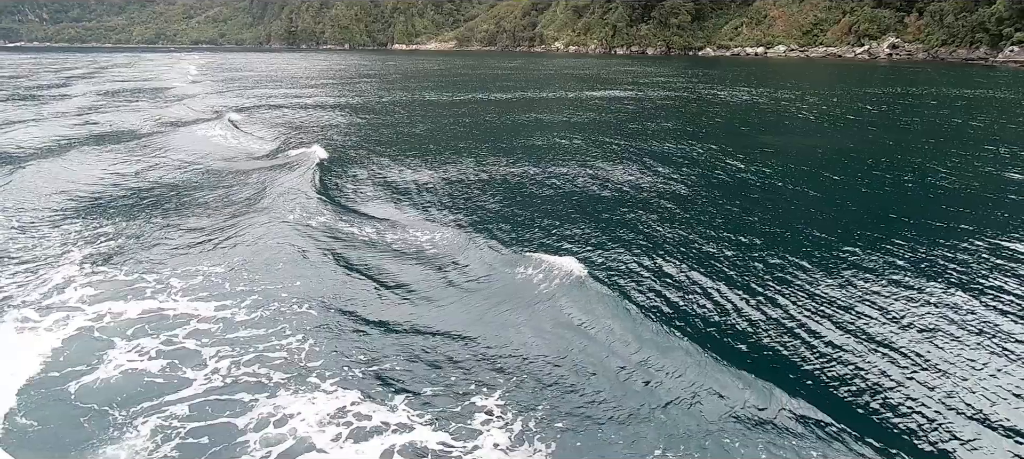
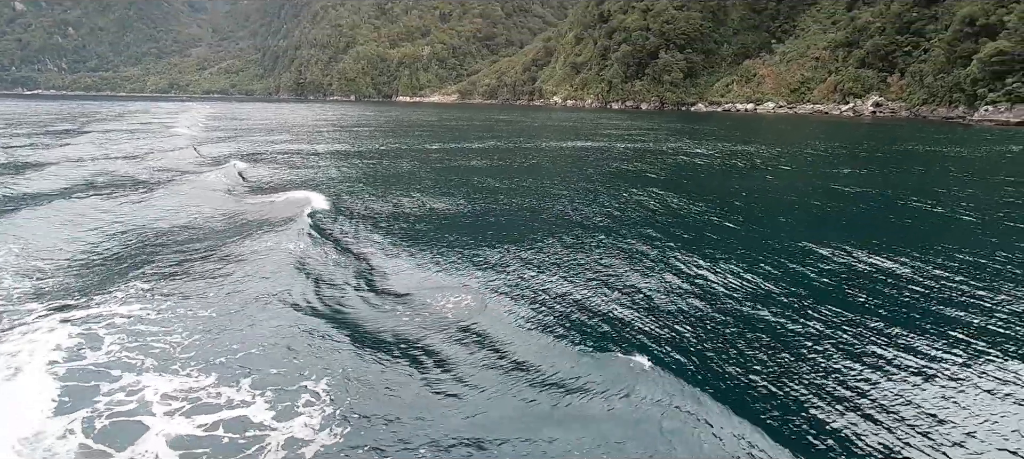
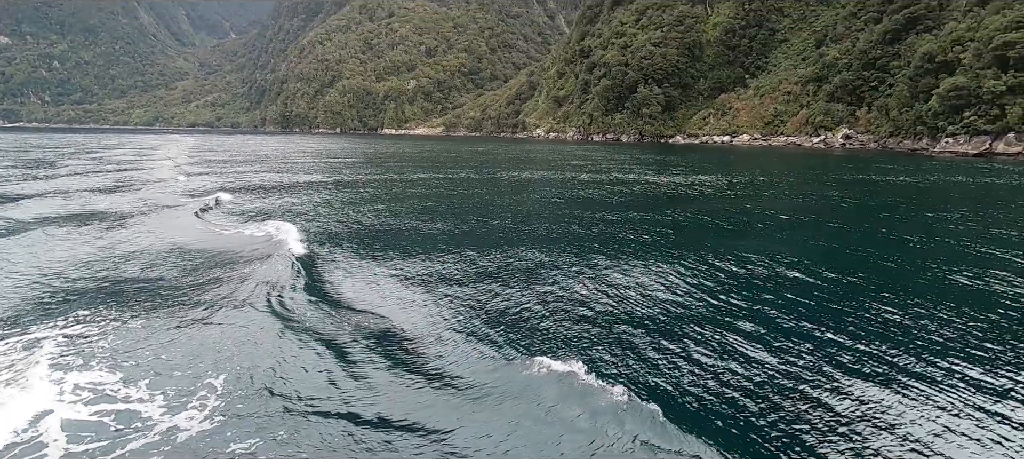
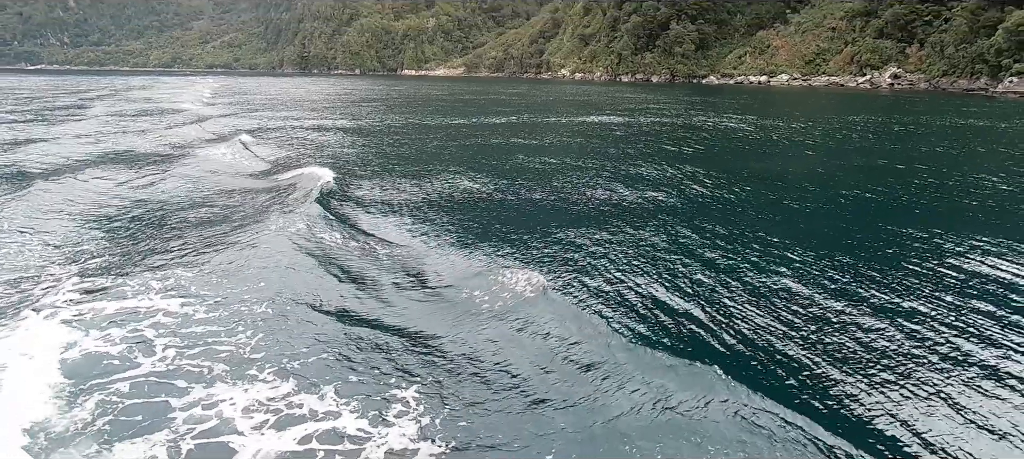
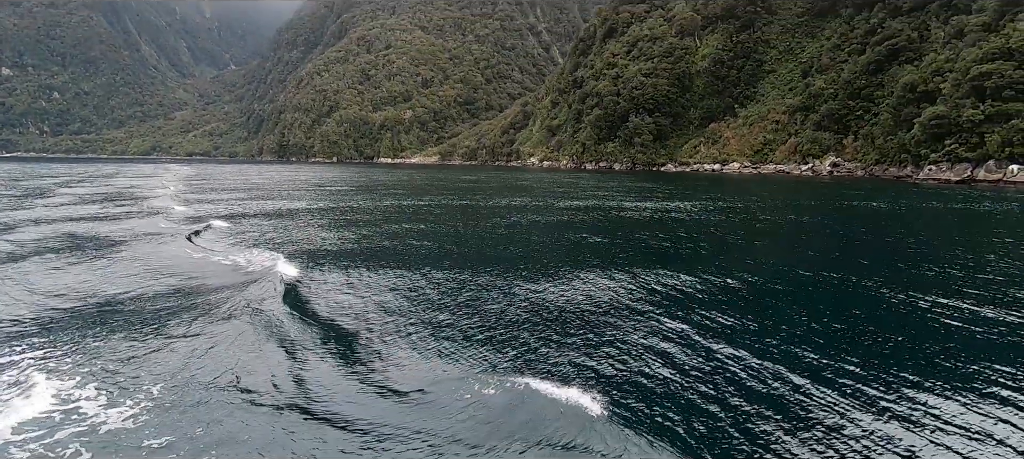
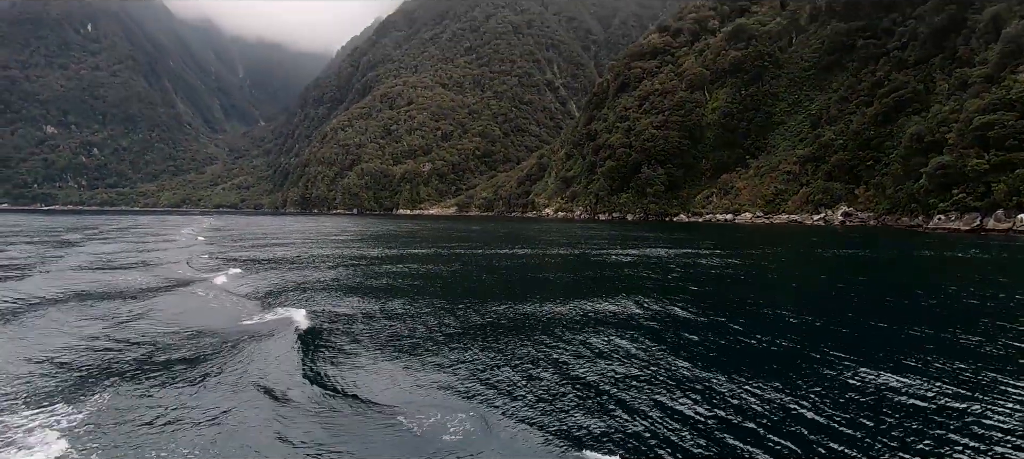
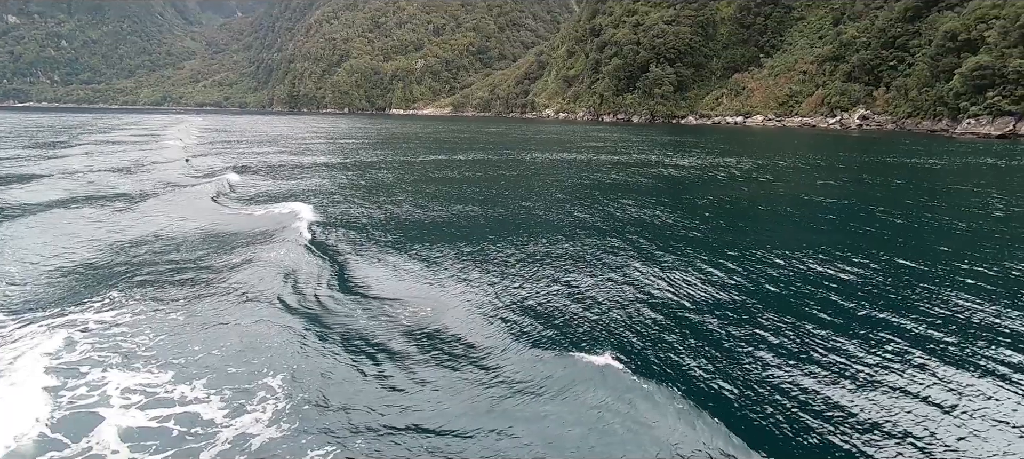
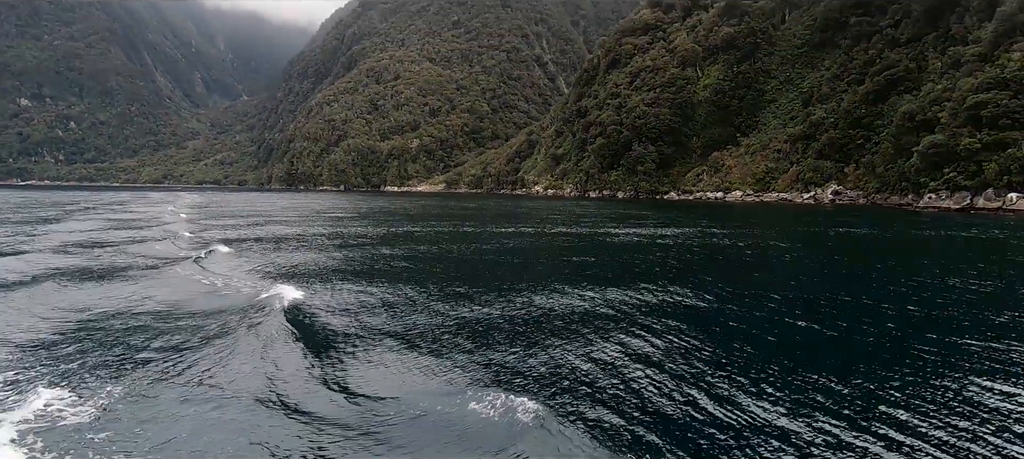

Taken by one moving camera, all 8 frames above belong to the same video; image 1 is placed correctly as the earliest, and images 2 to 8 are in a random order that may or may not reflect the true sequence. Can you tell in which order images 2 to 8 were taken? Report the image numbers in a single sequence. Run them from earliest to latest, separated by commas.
4, 2, 7, 3, 5, 8, 6
